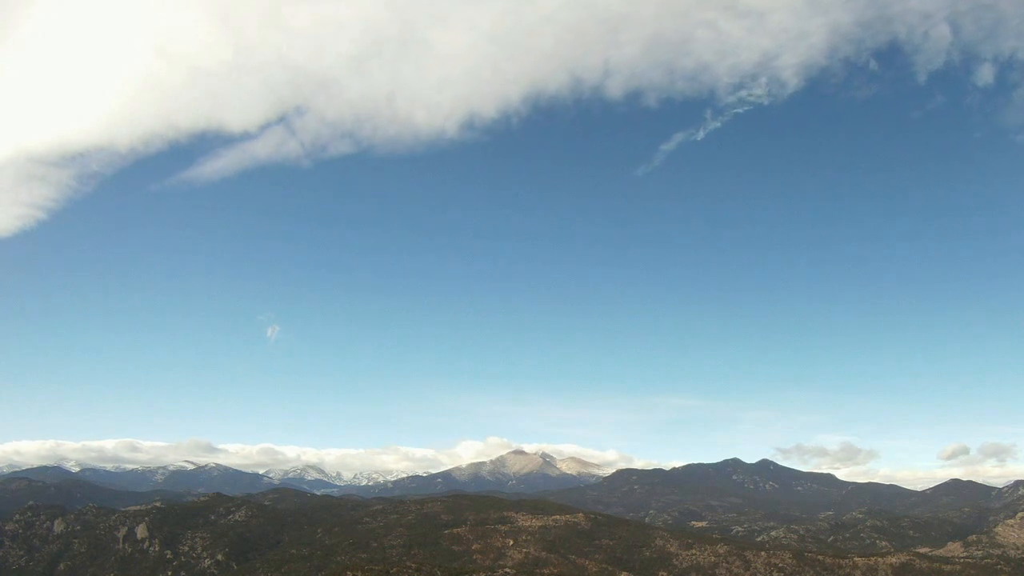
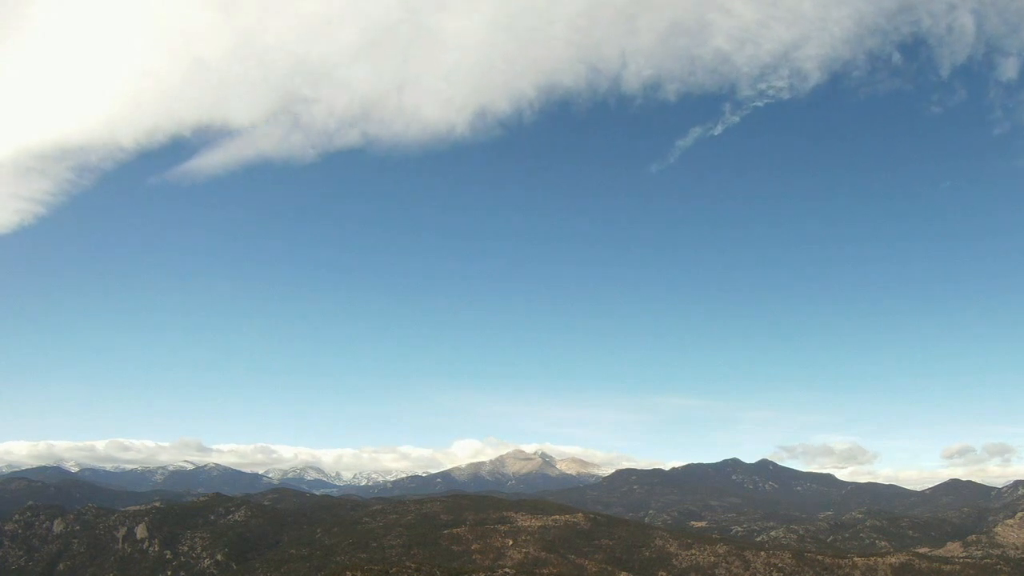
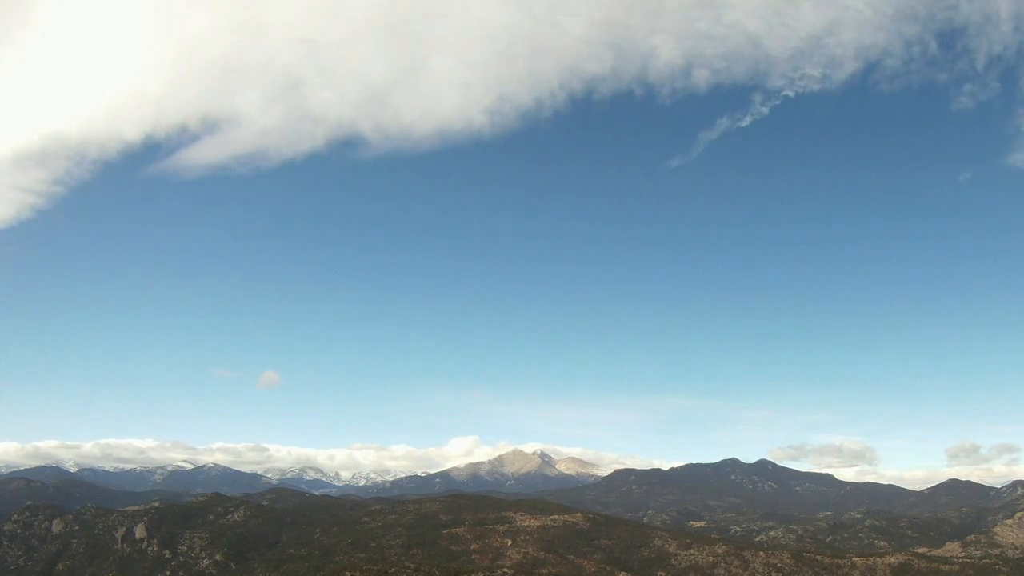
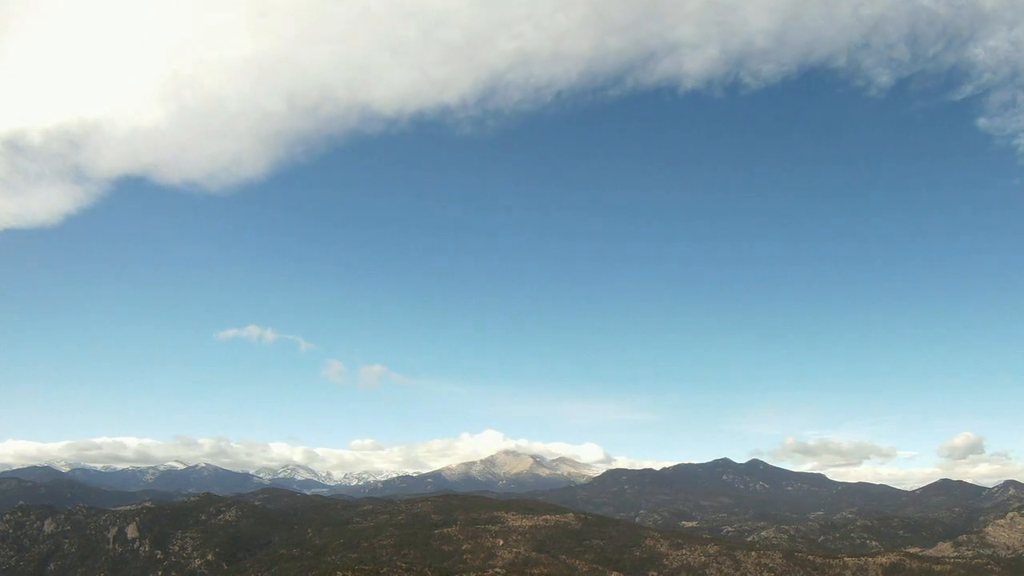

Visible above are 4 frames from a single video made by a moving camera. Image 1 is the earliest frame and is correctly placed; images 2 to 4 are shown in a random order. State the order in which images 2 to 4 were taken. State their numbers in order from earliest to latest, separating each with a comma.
2, 3, 4
